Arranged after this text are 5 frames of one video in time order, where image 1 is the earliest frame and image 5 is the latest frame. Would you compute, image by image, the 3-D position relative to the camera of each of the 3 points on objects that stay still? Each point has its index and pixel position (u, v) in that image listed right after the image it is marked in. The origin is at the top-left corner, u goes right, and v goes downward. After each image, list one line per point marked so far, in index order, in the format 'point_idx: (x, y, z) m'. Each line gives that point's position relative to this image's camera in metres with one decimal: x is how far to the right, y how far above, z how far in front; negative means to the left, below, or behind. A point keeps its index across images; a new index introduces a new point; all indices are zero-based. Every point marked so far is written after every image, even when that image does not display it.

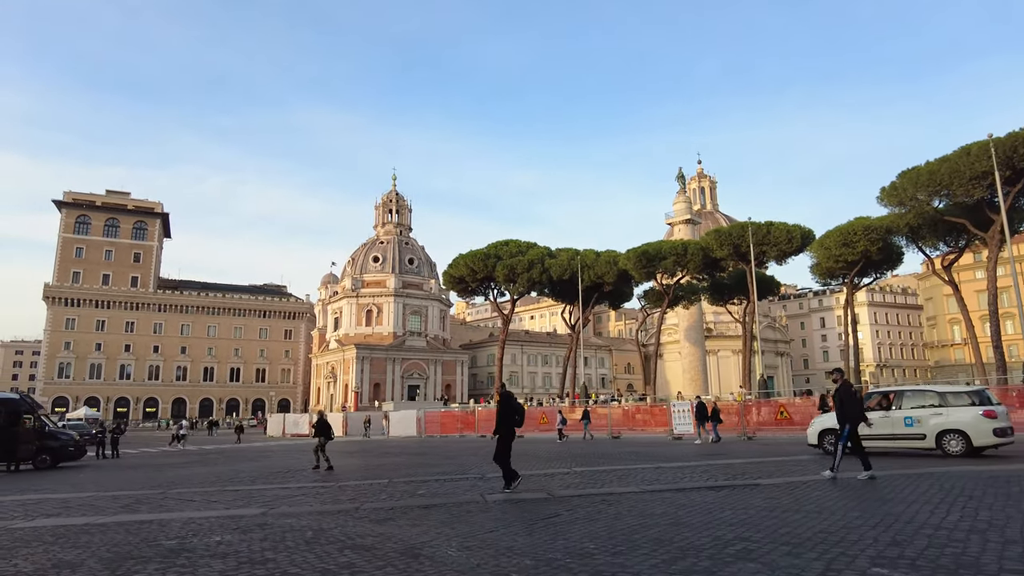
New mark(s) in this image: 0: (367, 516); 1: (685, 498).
0: (-1.4, -2.2, +6.6) m
1: (+1.8, -2.1, +6.9) m
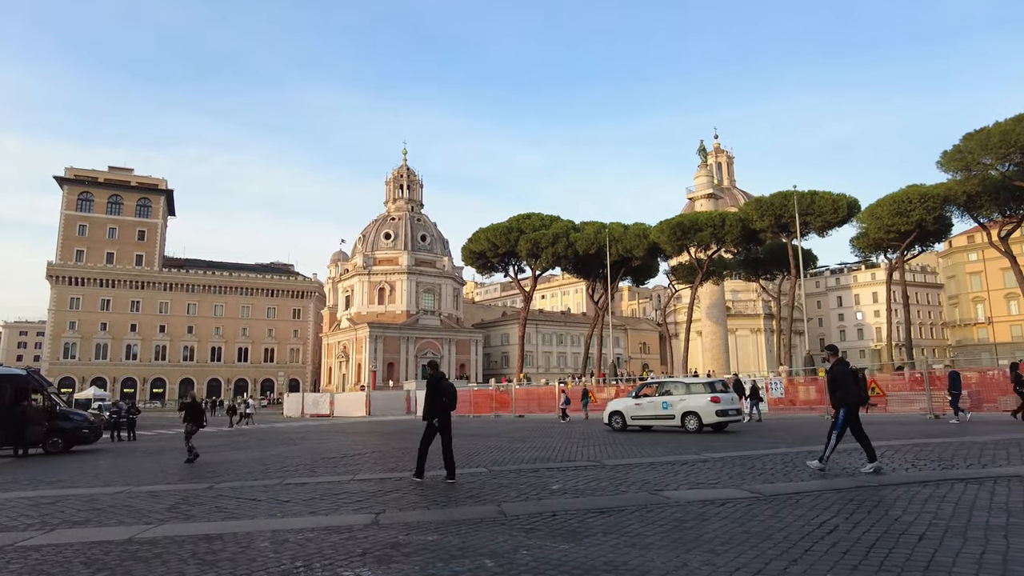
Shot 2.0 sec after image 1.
0: (+0.2, -1.6, +4.6) m
1: (+3.4, -1.5, +4.8) m
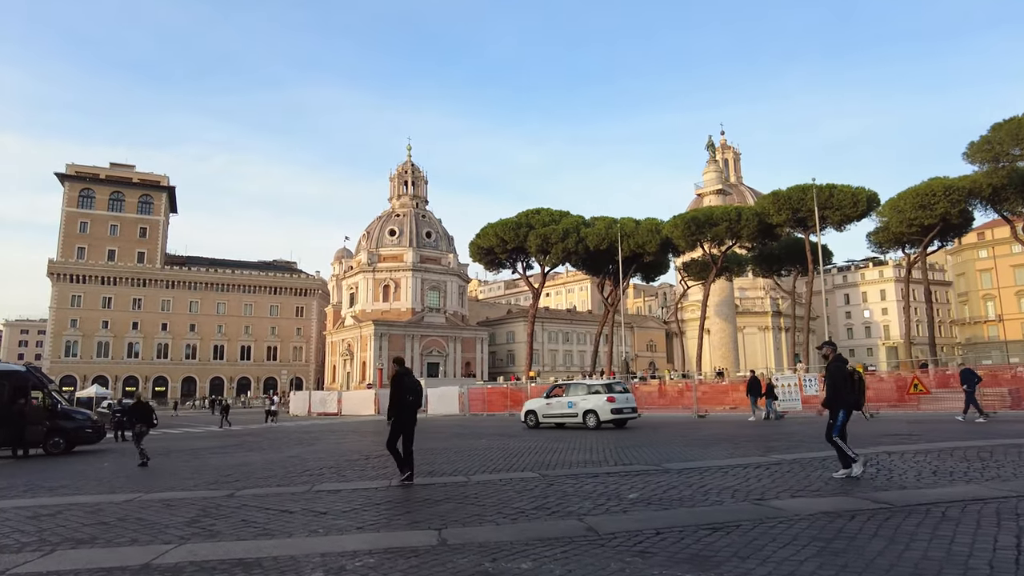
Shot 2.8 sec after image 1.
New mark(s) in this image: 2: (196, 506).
0: (+0.8, -1.4, +3.7) m
1: (+3.9, -1.4, +4.0) m
2: (-2.8, -1.9, +6.1) m
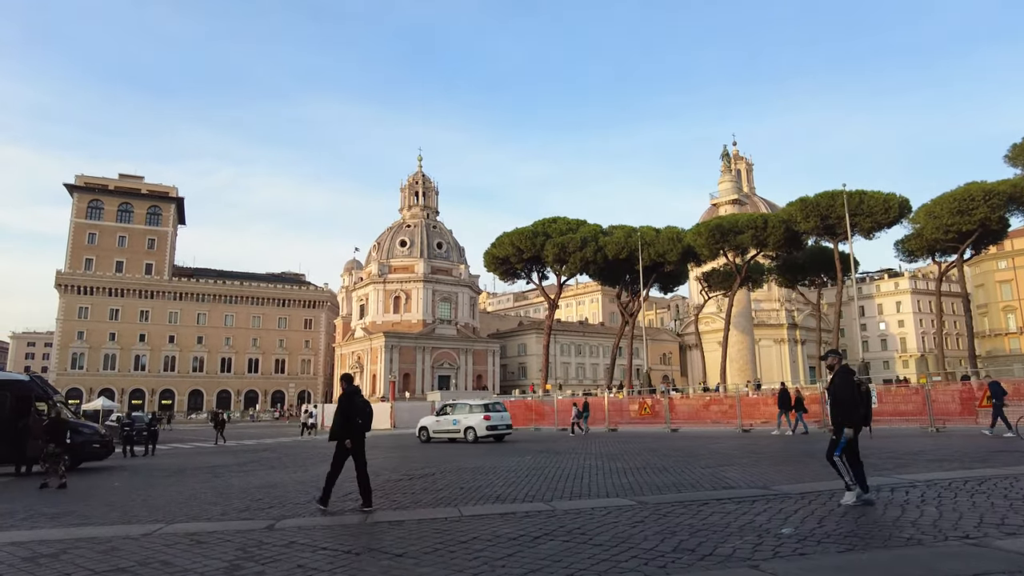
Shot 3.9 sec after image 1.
0: (+1.5, -1.3, +2.5) m
1: (+4.7, -1.2, +2.8) m
2: (-2.0, -1.8, +4.9) m
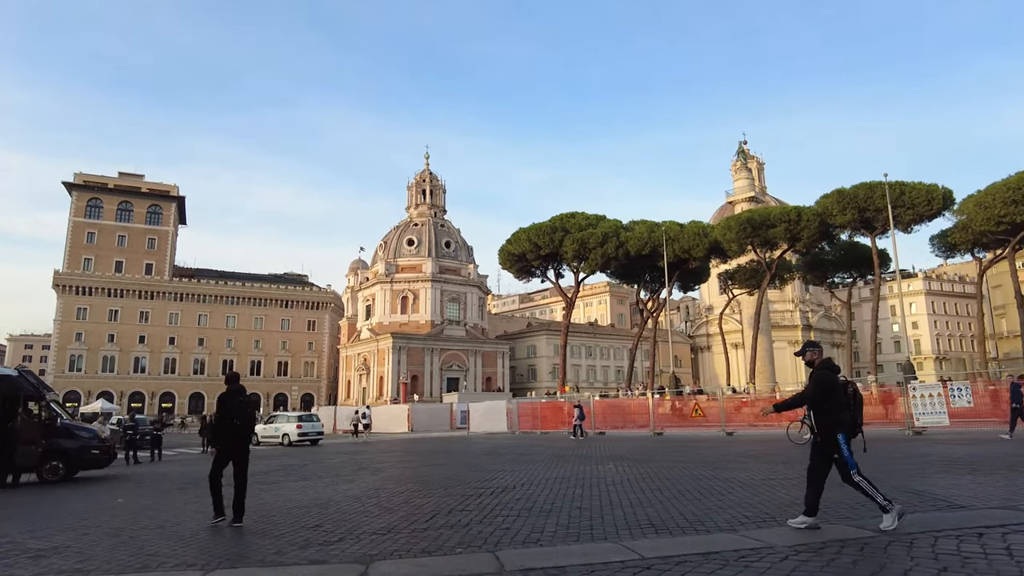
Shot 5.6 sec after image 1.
0: (+2.7, -0.9, +0.6) m
1: (+5.9, -0.8, +0.9) m
2: (-0.8, -1.4, +3.0) m
